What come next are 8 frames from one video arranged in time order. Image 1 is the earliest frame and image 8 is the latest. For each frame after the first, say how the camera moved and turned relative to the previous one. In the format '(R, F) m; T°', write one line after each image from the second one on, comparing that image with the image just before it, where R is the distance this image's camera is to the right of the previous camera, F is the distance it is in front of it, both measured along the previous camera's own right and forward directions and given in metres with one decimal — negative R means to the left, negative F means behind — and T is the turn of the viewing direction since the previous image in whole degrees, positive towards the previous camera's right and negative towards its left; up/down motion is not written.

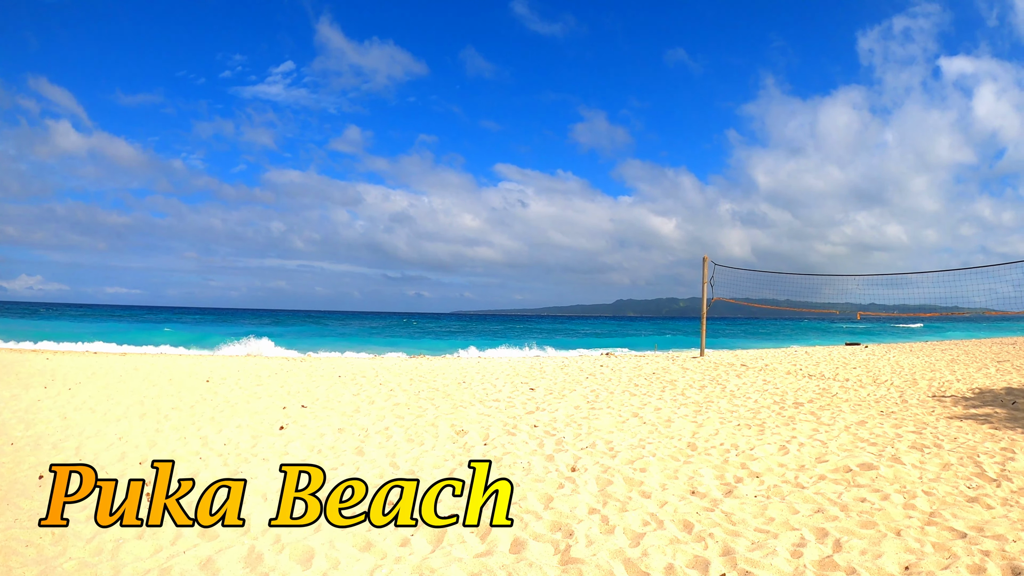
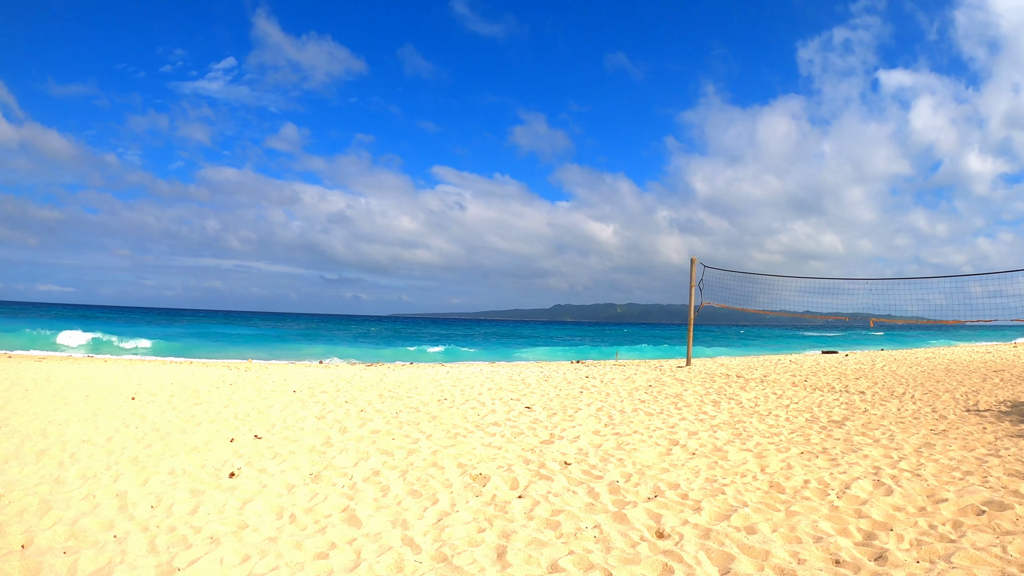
(-0.7, +1.2) m; +5°
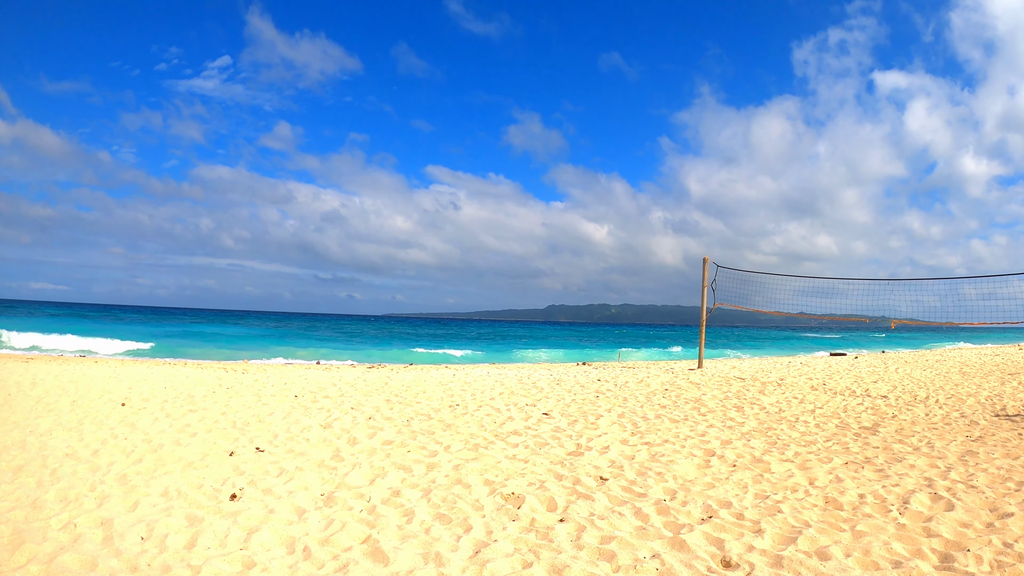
(-0.3, +0.4) m; +1°
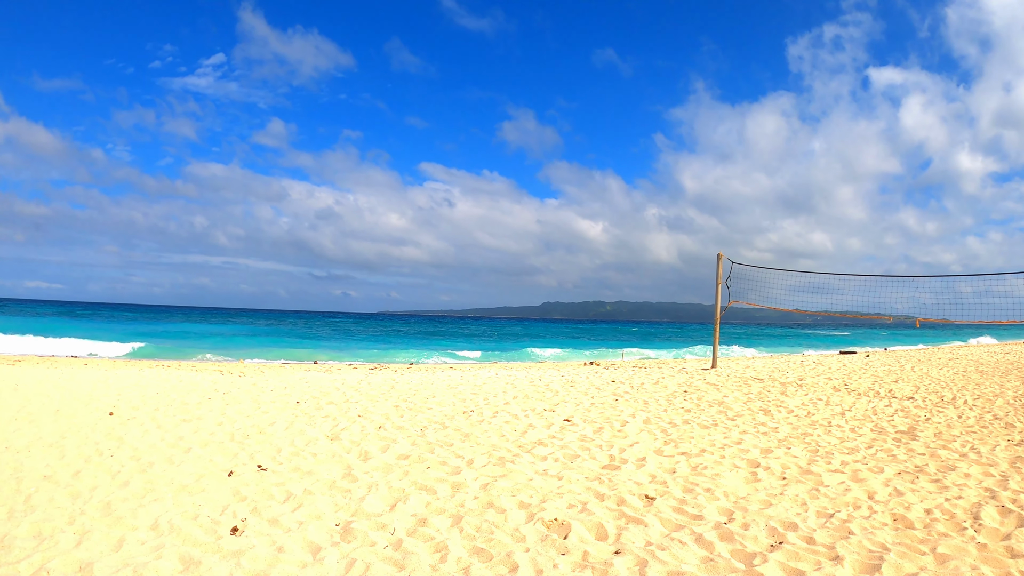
(-0.3, +0.4) m; +1°
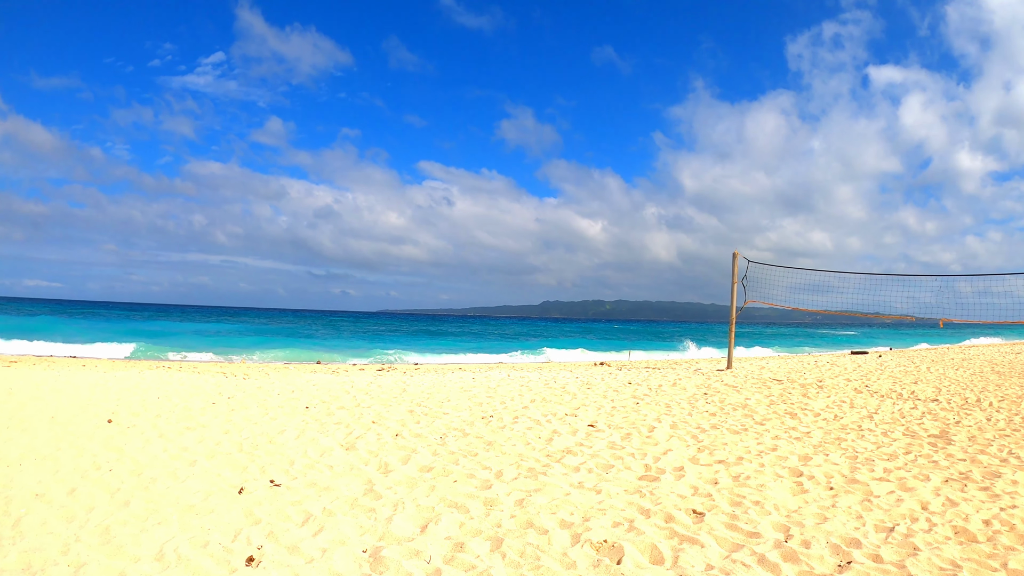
(-0.3, +0.3) m; 0°
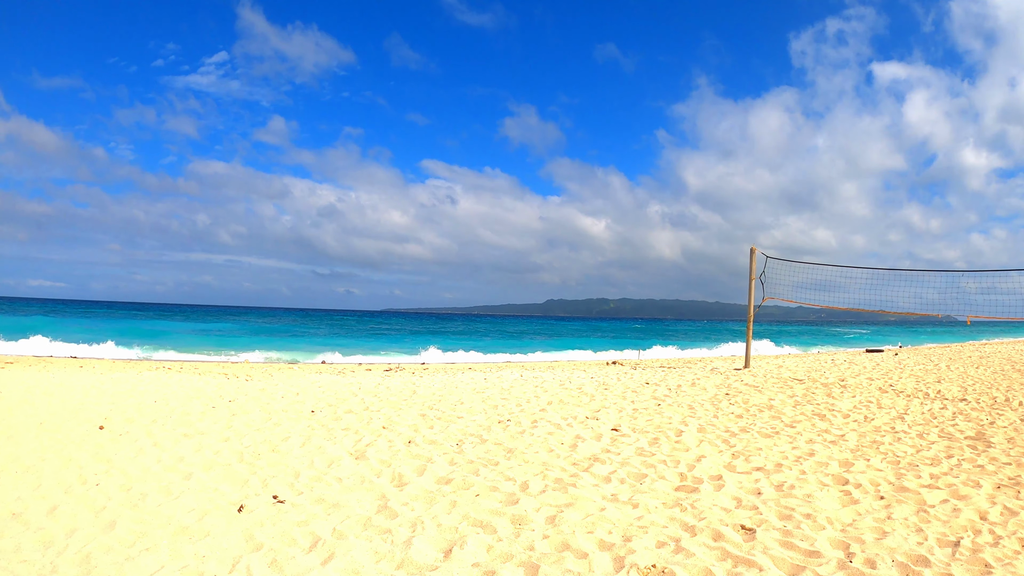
(-0.2, +0.4) m; 0°
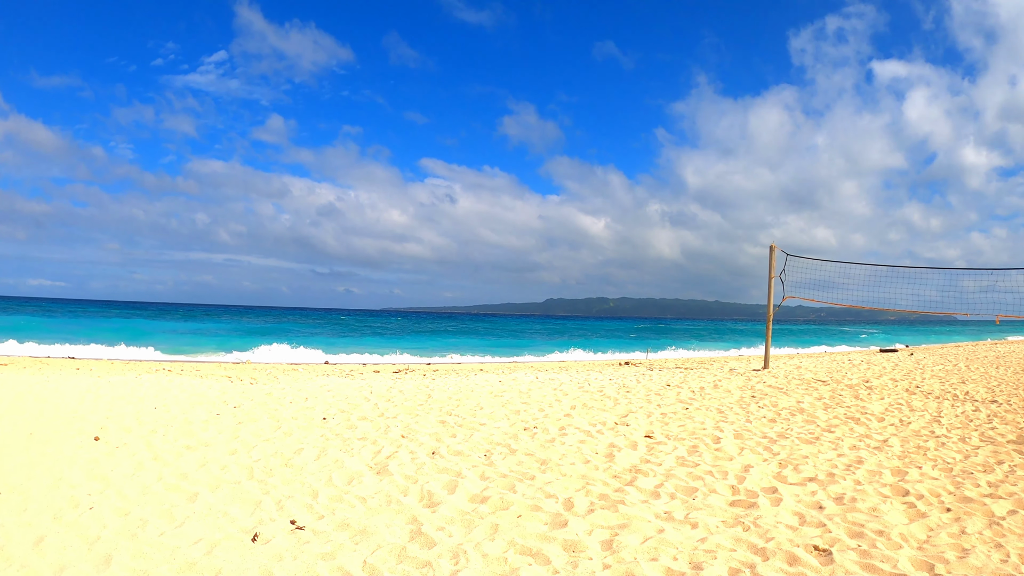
(-0.3, +0.4) m; 0°
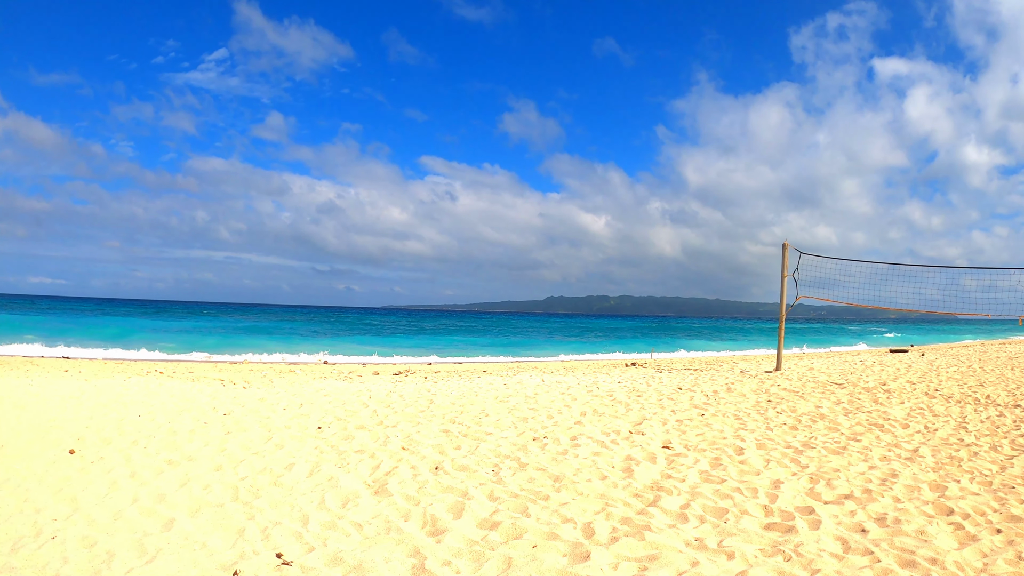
(-0.1, +0.4) m; 0°
